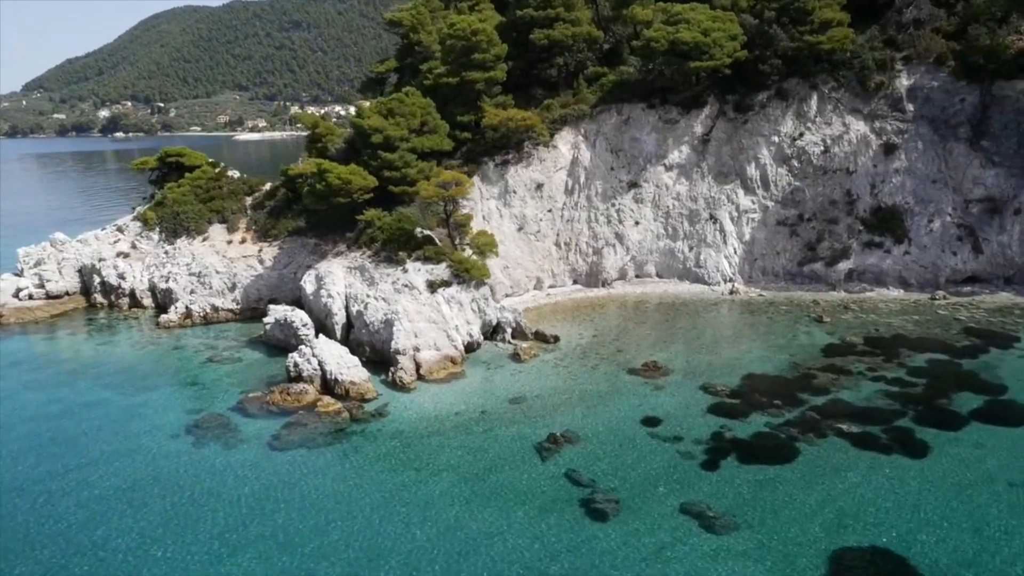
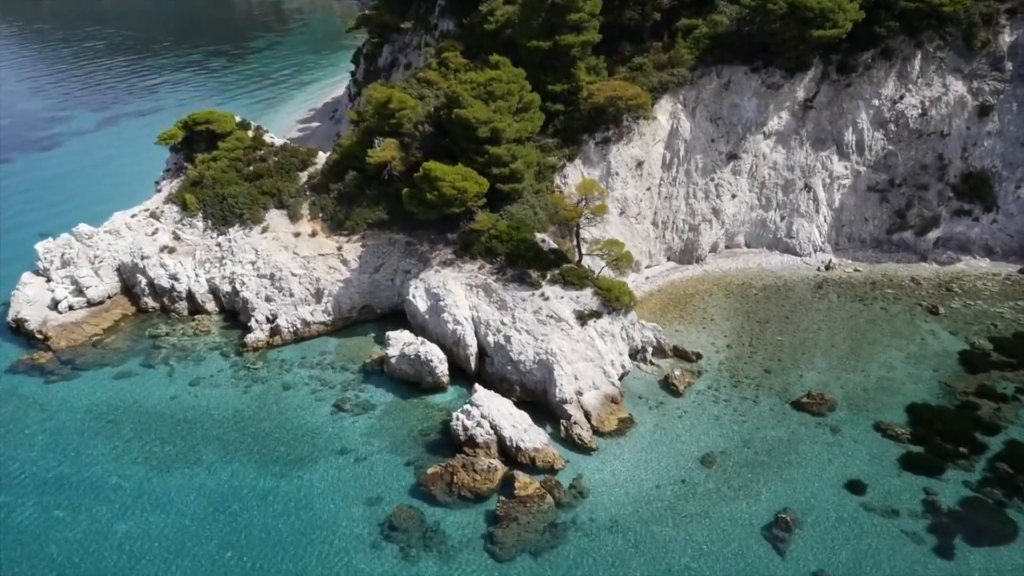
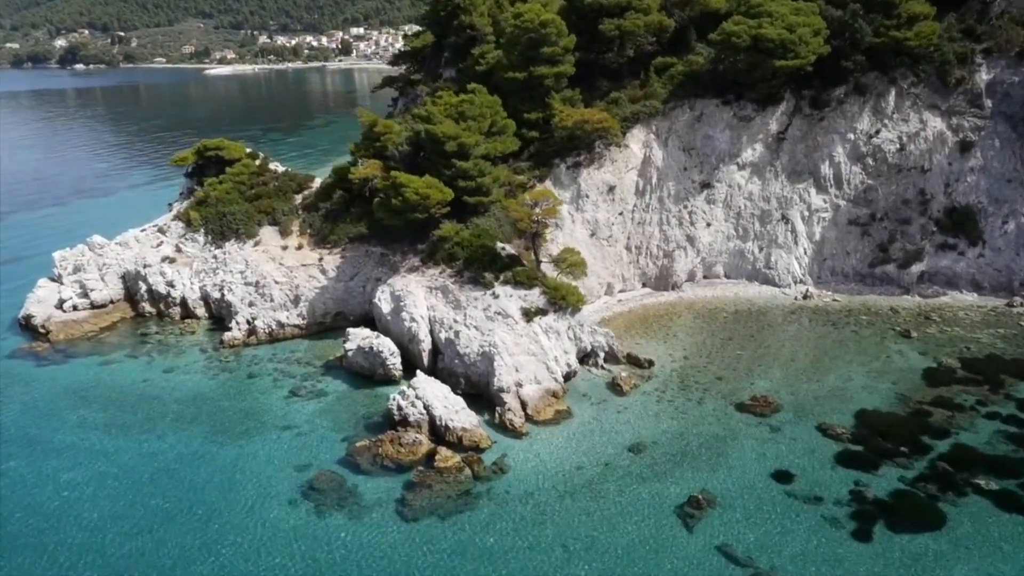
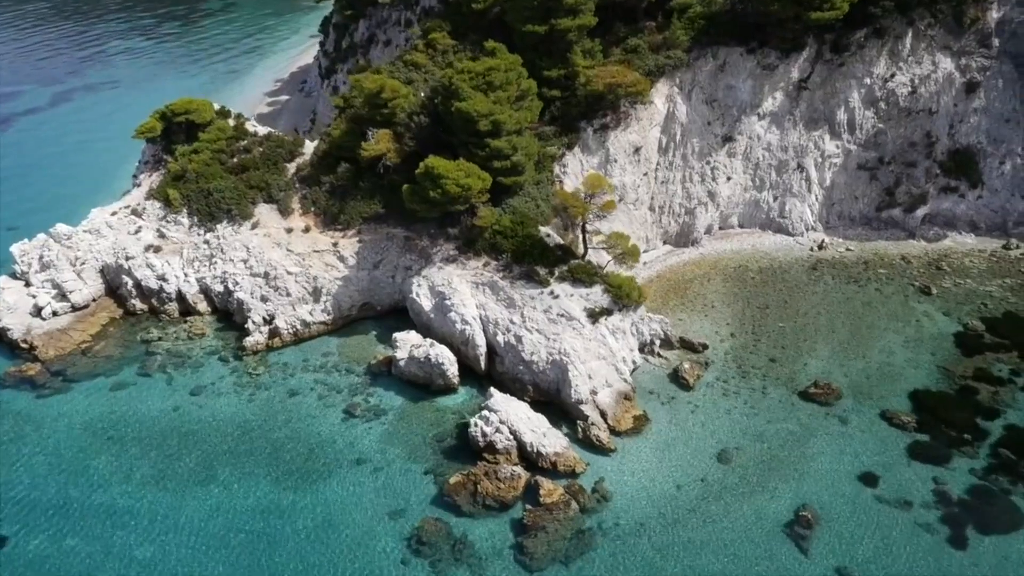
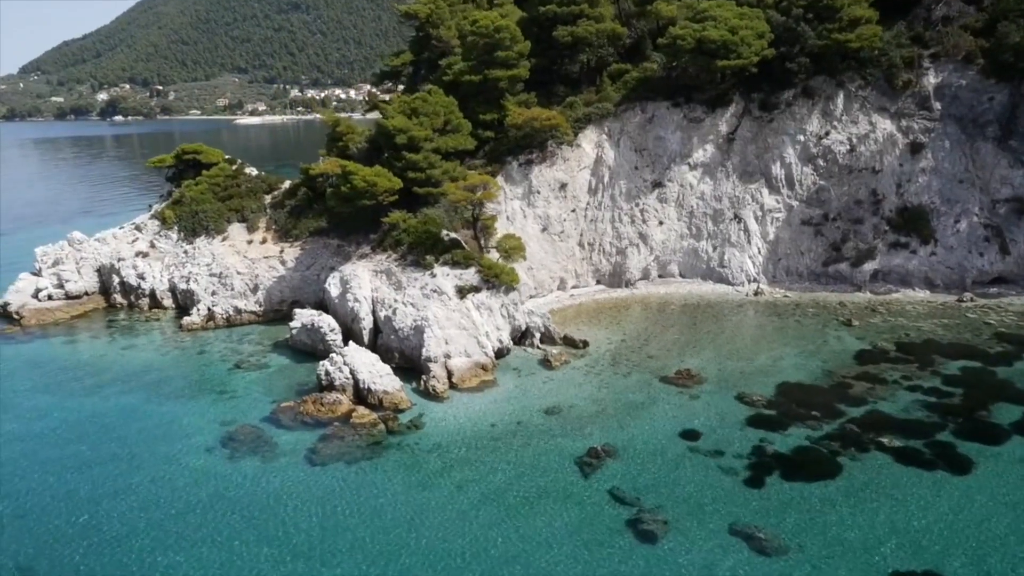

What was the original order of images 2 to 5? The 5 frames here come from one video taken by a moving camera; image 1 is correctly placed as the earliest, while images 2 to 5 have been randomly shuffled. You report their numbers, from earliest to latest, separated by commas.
5, 3, 2, 4
